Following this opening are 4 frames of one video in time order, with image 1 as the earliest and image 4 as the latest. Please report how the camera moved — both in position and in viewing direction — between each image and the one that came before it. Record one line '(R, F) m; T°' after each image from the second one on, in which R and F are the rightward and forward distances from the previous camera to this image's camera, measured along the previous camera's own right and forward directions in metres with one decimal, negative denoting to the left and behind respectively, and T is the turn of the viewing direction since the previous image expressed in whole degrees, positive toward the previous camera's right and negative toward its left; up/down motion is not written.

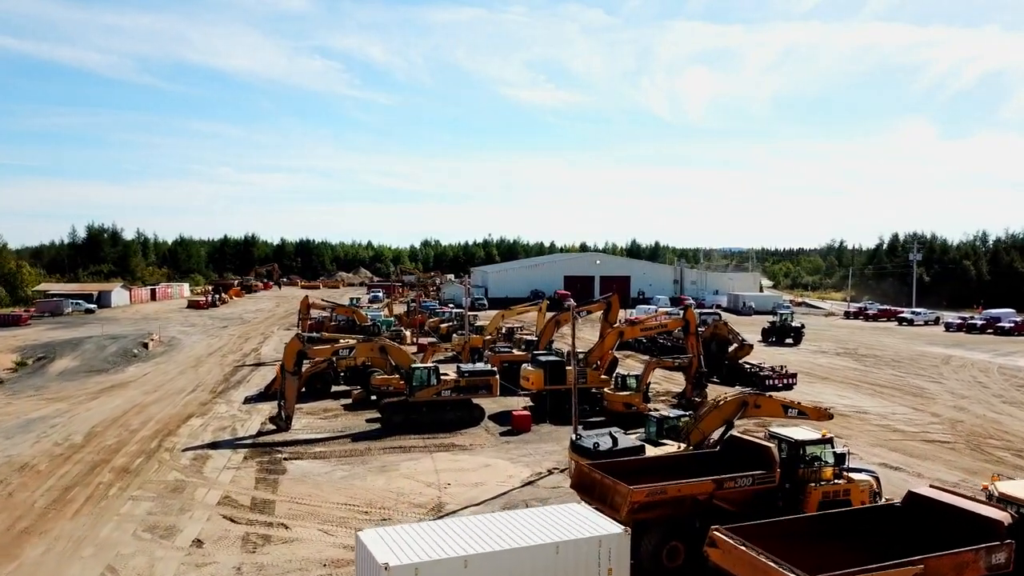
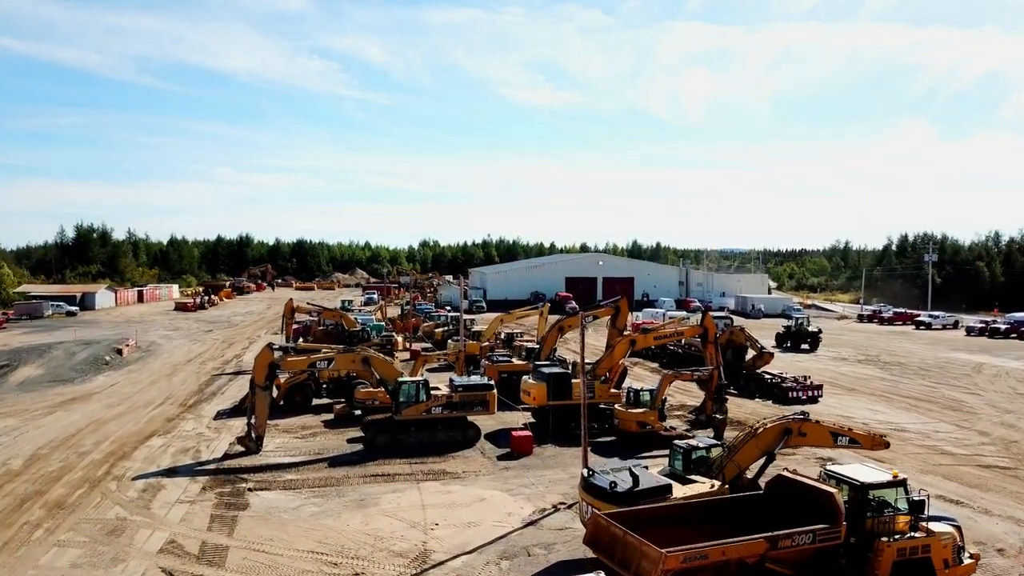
(0.0, +2.8) m; 0°
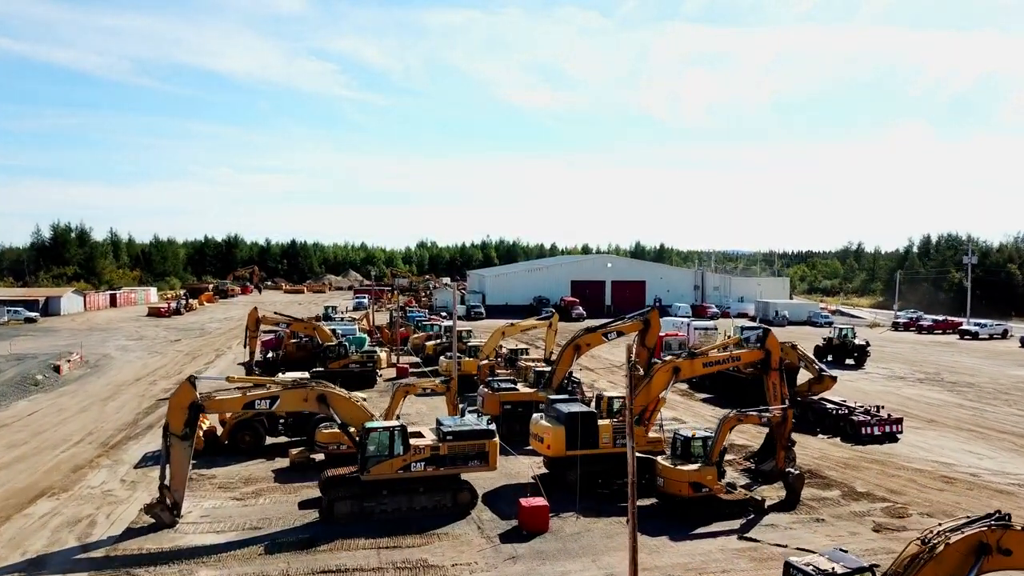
(-0.1, +5.7) m; 0°
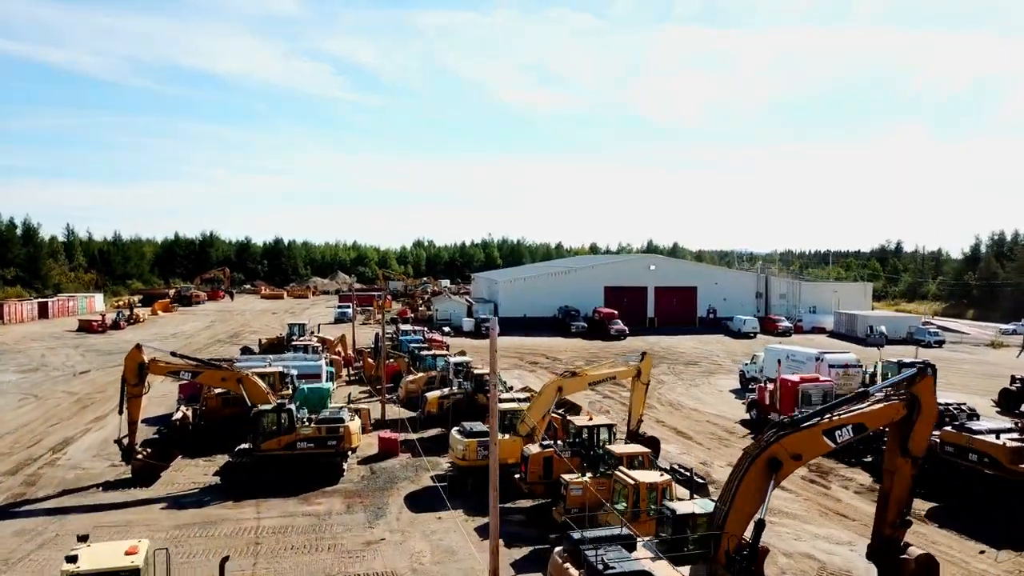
(-1.0, +13.5) m; 0°
